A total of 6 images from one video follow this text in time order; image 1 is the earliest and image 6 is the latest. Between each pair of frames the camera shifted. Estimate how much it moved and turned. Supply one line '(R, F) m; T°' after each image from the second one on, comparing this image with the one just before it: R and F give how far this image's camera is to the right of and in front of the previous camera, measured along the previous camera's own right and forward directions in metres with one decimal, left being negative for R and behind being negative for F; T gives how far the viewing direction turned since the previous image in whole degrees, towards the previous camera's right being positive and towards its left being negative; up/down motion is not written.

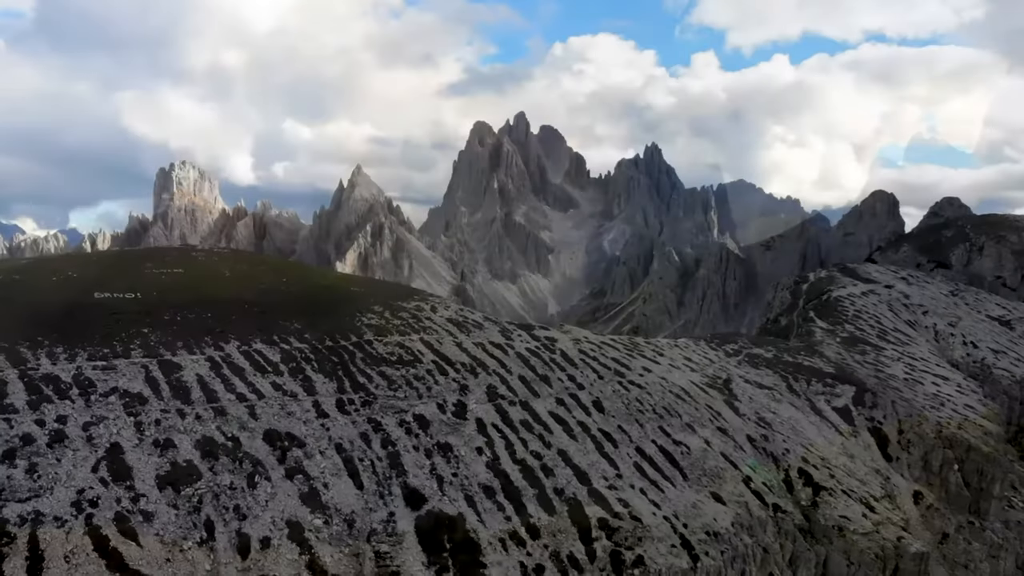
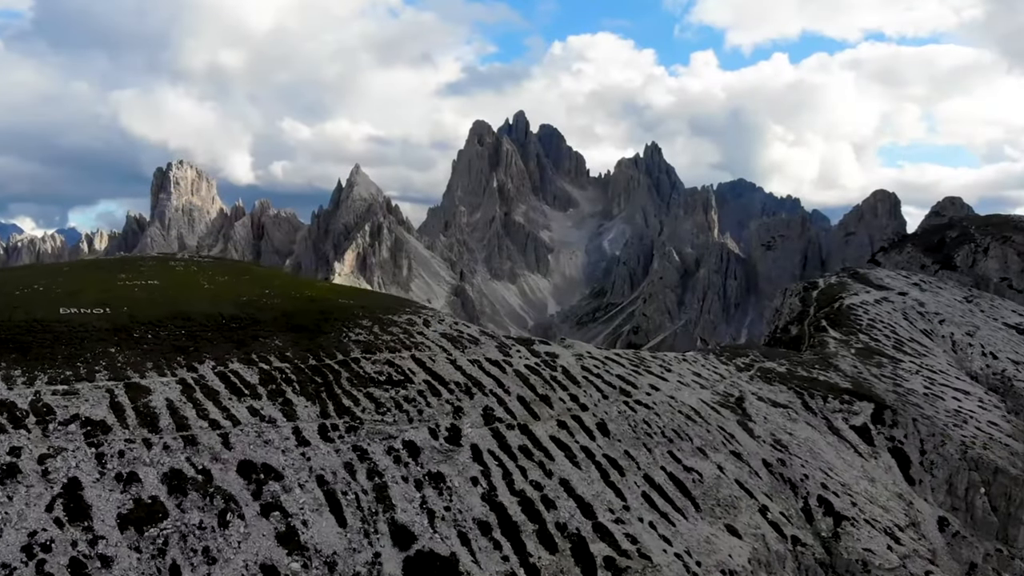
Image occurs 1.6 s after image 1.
(+0.1, +4.2) m; 0°
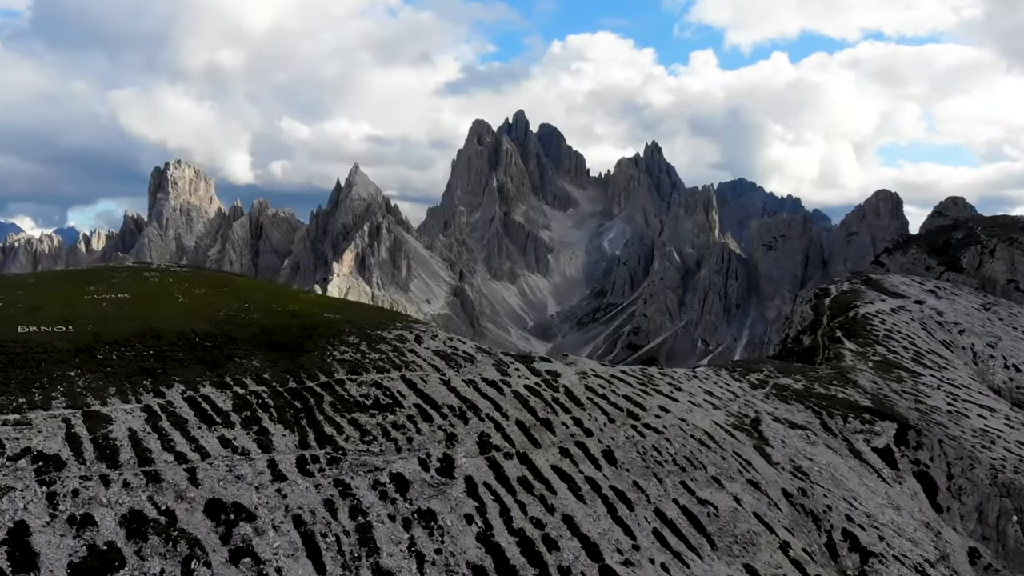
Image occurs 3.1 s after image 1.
(+0.1, +4.4) m; 0°
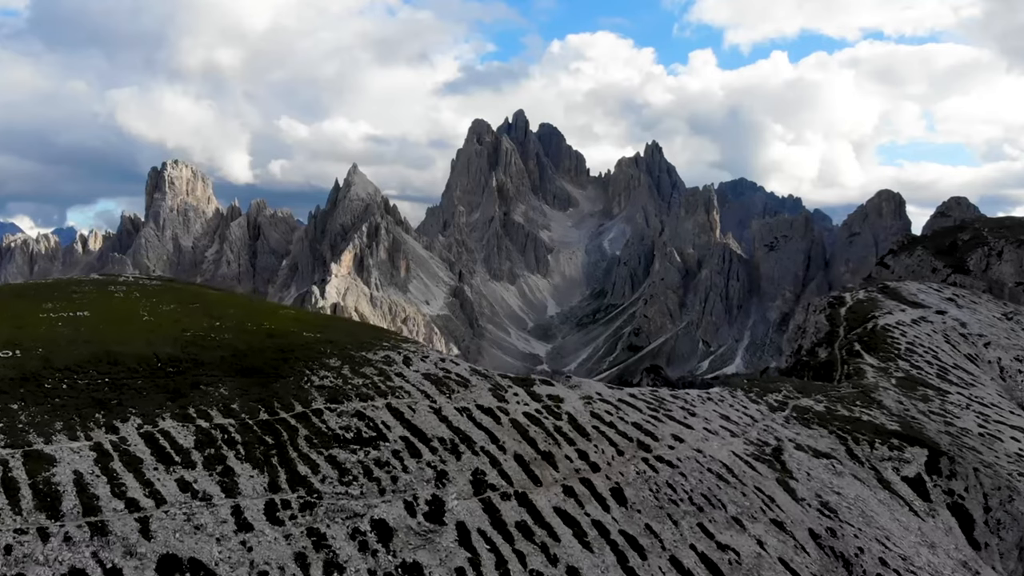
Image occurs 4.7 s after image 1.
(+0.1, +5.1) m; 0°
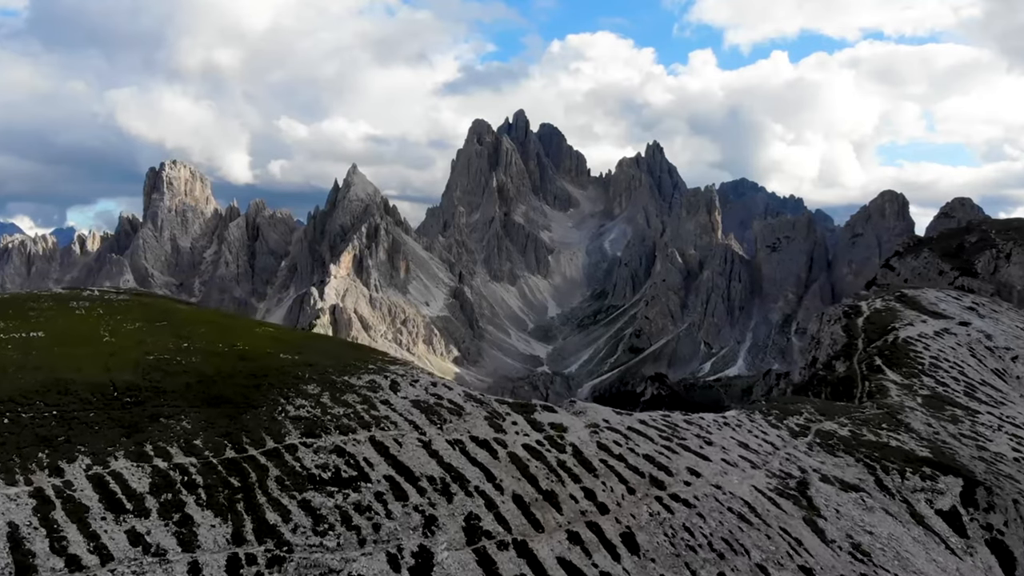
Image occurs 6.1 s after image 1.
(+0.2, +4.8) m; 0°
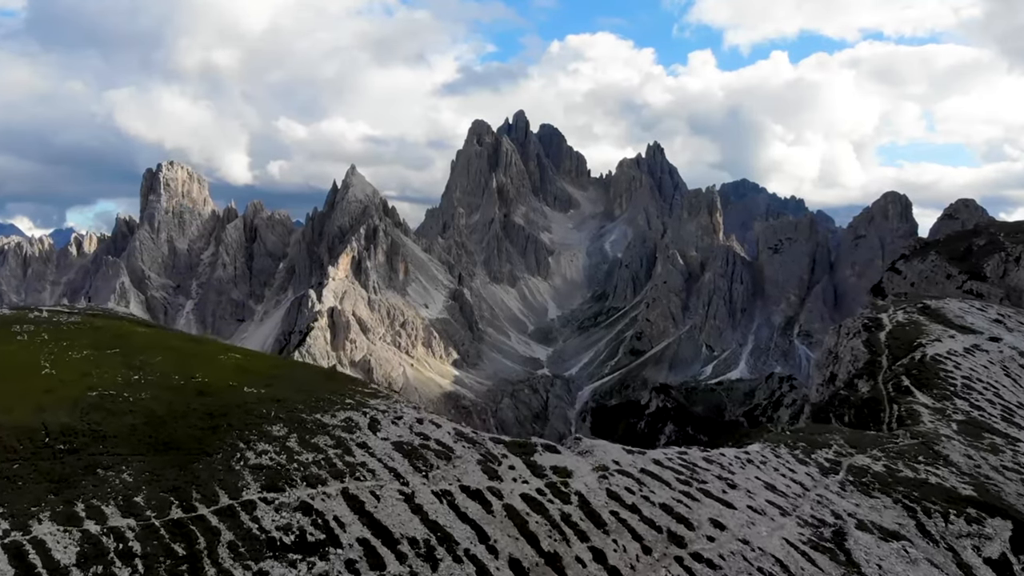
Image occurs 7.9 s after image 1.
(+0.2, +5.8) m; 0°
